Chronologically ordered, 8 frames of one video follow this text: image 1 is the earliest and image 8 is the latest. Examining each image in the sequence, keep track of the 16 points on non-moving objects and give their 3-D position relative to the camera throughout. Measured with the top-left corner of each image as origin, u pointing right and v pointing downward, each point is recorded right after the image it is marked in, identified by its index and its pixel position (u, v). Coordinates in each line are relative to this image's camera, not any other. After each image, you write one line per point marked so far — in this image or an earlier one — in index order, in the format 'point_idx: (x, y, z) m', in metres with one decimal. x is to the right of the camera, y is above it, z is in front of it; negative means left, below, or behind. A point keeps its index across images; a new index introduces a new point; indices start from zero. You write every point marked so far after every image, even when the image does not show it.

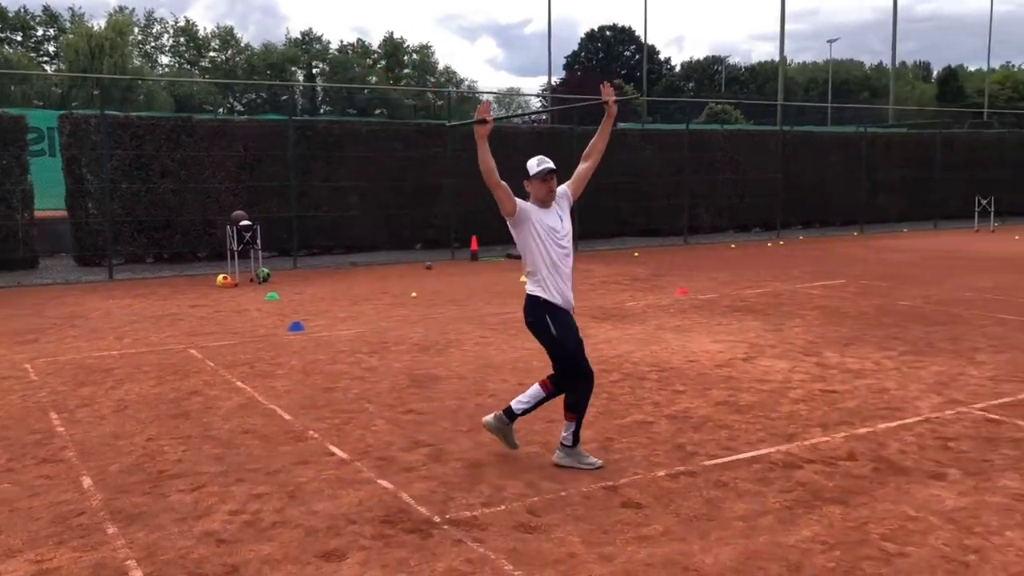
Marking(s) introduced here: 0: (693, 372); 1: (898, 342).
0: (+1.4, -0.6, +7.2) m
1: (+3.5, -0.5, +8.4) m
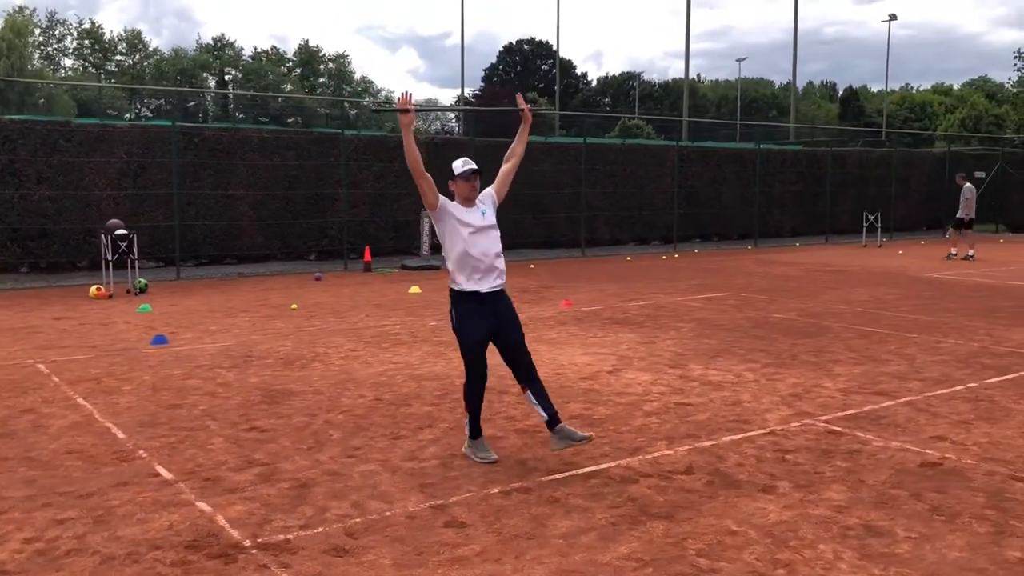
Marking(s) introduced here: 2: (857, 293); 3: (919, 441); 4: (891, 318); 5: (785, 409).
0: (+0.3, -0.7, +7.1) m
1: (+2.3, -0.6, +8.6) m
2: (+4.9, -0.1, +13.3) m
3: (+2.5, -0.9, +5.7) m
4: (+4.4, -0.3, +10.9) m
5: (+1.9, -0.8, +6.5) m
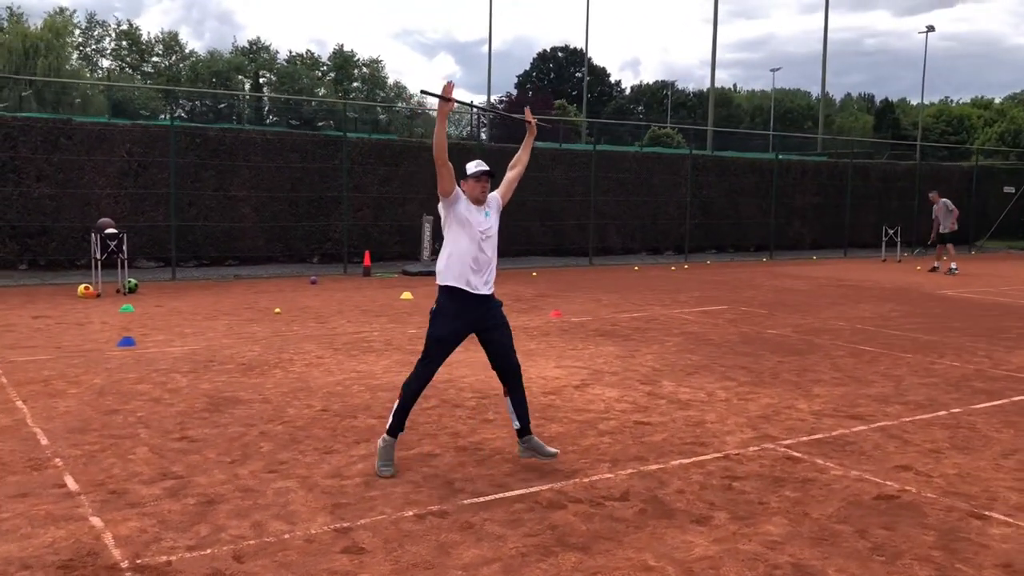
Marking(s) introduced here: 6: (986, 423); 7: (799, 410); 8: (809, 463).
0: (0.0, -0.8, +6.9) m
1: (+2.0, -0.7, +8.2) m
2: (+4.8, -0.3, +12.9) m
3: (+2.1, -1.0, +5.3) m
4: (+4.2, -0.5, +10.4) m
5: (+1.5, -0.9, +6.1) m
6: (+3.3, -0.9, +6.5) m
7: (+2.1, -0.9, +6.7) m
8: (+1.7, -1.0, +5.4) m
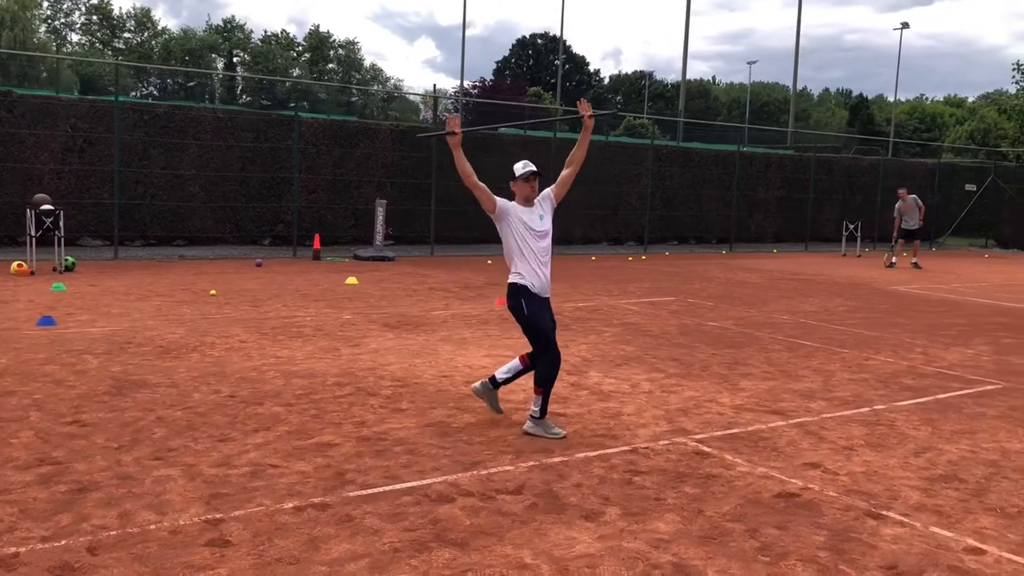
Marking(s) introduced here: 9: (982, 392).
0: (-0.6, -0.7, +6.7) m
1: (+1.4, -0.7, +8.1) m
2: (+4.1, -0.2, +12.9) m
3: (+1.5, -1.0, +5.2) m
4: (+3.5, -0.5, +10.4) m
5: (+1.0, -0.9, +6.0) m
6: (+2.7, -0.9, +6.5) m
7: (+1.5, -0.8, +6.7) m
8: (+1.2, -1.0, +5.3) m
9: (+3.7, -0.8, +7.5) m
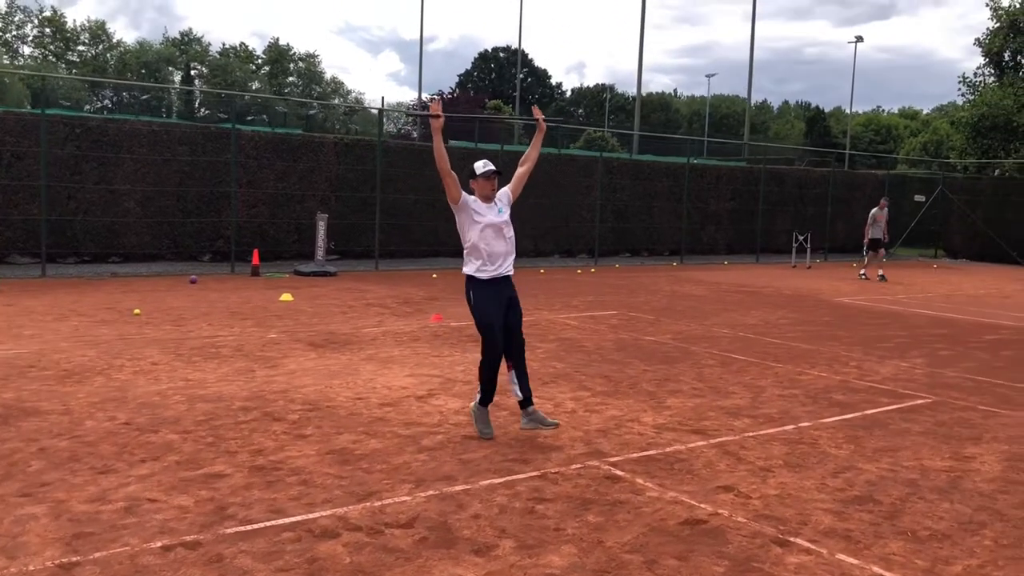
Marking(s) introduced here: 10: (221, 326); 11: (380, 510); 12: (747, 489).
0: (-1.1, -0.9, +6.4) m
1: (+0.8, -0.8, +7.9) m
2: (+3.3, -0.4, +12.8) m
3: (+1.0, -1.1, +5.0) m
4: (+2.8, -0.6, +10.3) m
5: (+0.4, -1.0, +5.8) m
6: (+2.1, -1.0, +6.3) m
7: (+0.9, -0.9, +6.5) m
8: (+0.6, -1.1, +5.1) m
9: (+3.1, -0.9, +7.4) m
10: (-3.1, -0.4, +10.1) m
11: (-0.6, -1.1, +4.5) m
12: (+1.3, -1.1, +5.1) m
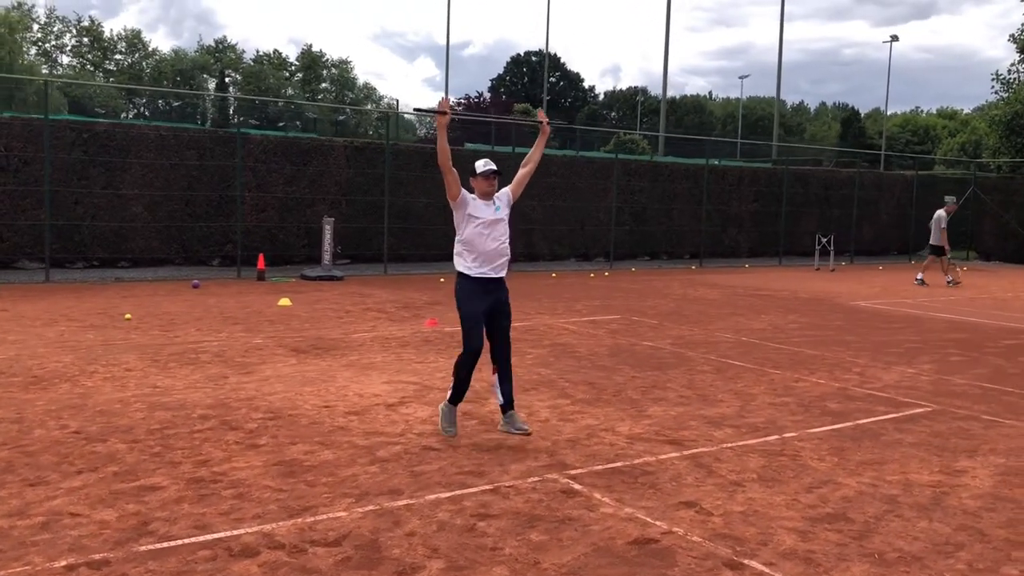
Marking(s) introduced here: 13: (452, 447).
0: (-1.4, -0.9, +6.2) m
1: (+0.6, -0.8, +7.6) m
2: (+3.3, -0.4, +12.4) m
3: (+0.7, -1.1, +4.7) m
4: (+2.7, -0.7, +9.9) m
5: (+0.2, -1.0, +5.5) m
6: (+1.9, -1.0, +6.0) m
7: (+0.7, -1.0, +6.2) m
8: (+0.4, -1.1, +4.8) m
9: (+2.9, -1.0, +7.0) m
10: (-3.2, -0.5, +10.0) m
11: (-0.9, -1.1, +4.3) m
12: (+1.0, -1.1, +4.8) m
13: (-0.4, -1.0, +5.7) m
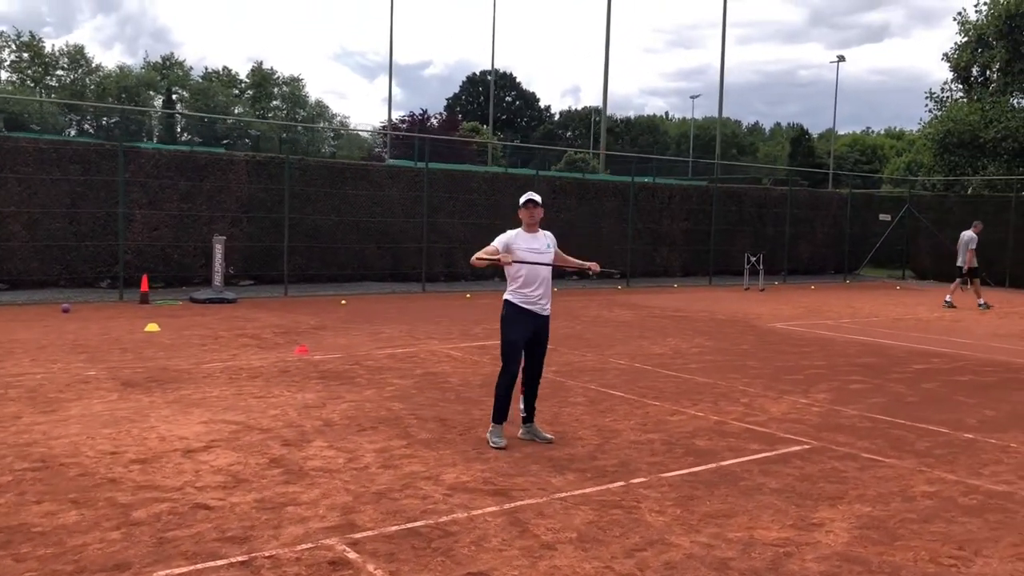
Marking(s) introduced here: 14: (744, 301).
0: (-2.5, -1.0, +5.3) m
1: (-0.6, -1.0, +6.8) m
2: (+1.9, -0.7, +11.7) m
3: (-0.3, -1.2, +3.9) m
4: (+1.5, -0.9, +9.2) m
5: (-0.9, -1.2, +4.7) m
6: (+0.8, -1.2, +5.2) m
7: (-0.4, -1.1, +5.4) m
8: (-0.7, -1.2, +4.0) m
9: (+1.8, -1.1, +6.3) m
10: (-4.5, -0.7, +9.0) m
11: (-1.9, -1.2, +3.4) m
12: (0.0, -1.2, +4.0) m
13: (-1.5, -1.1, +4.9) m
14: (+4.8, -0.3, +19.5) m
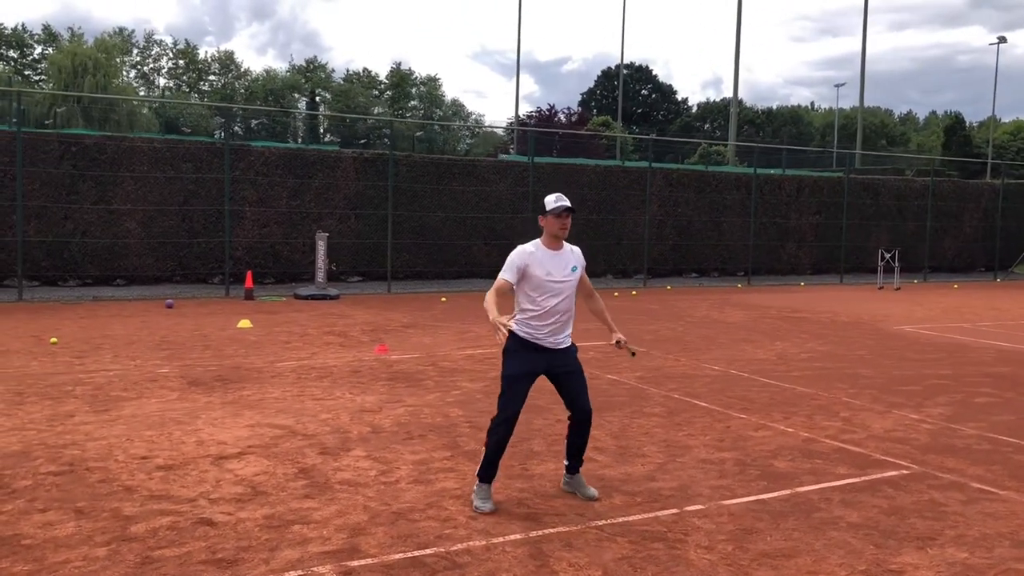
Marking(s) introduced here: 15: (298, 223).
0: (-2.3, -1.0, +5.2) m
1: (-0.2, -1.0, +6.4) m
2: (+3.0, -0.7, +10.8) m
3: (-0.3, -1.3, +3.5) m
4: (+2.2, -0.9, +8.4) m
5: (-0.8, -1.2, +4.3) m
6: (+1.0, -1.2, +4.6) m
7: (-0.2, -1.1, +4.9) m
8: (-0.7, -1.2, +3.6) m
9: (+2.1, -1.1, +5.5) m
10: (-3.7, -0.7, +9.1) m
11: (-2.0, -1.2, +3.2) m
12: (0.0, -1.3, +3.5) m
13: (-1.3, -1.1, +4.5) m
14: (+7.0, -0.2, +18.1) m
15: (-3.8, +1.2, +16.8) m
